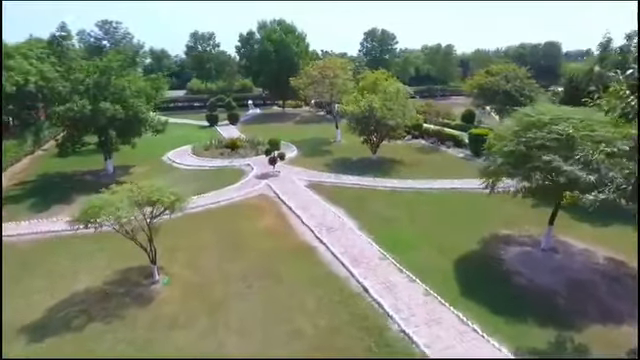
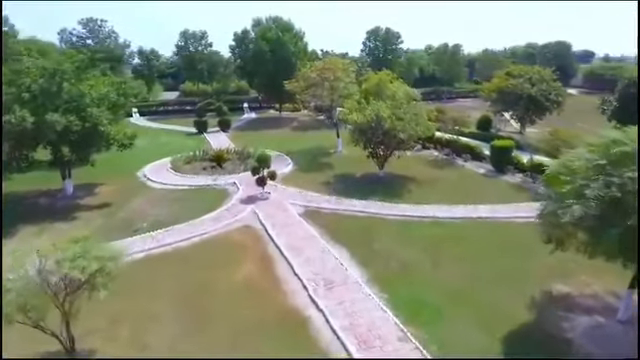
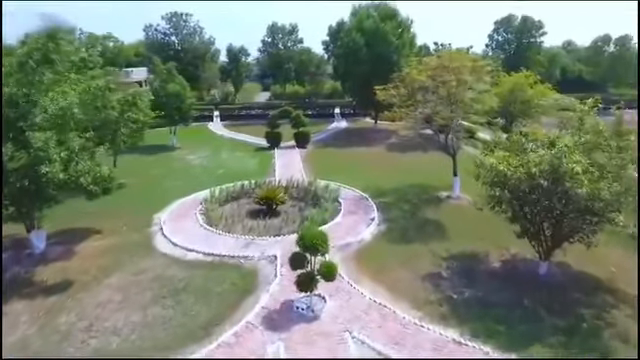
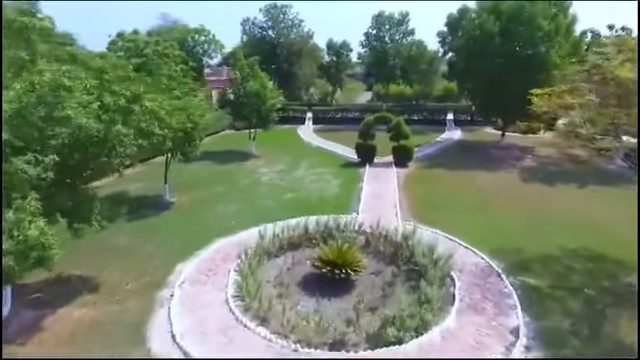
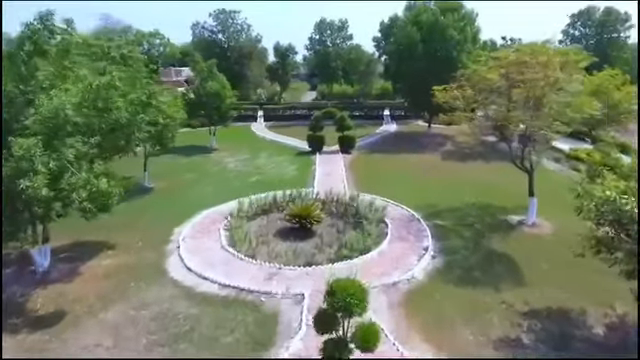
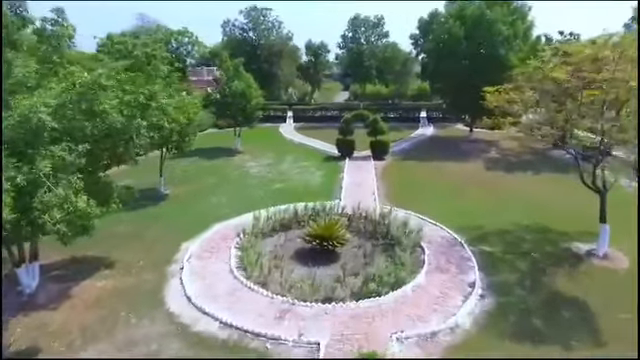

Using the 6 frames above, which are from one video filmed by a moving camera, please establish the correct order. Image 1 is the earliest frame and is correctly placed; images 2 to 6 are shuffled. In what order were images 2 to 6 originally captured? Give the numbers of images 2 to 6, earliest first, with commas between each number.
2, 3, 5, 6, 4
